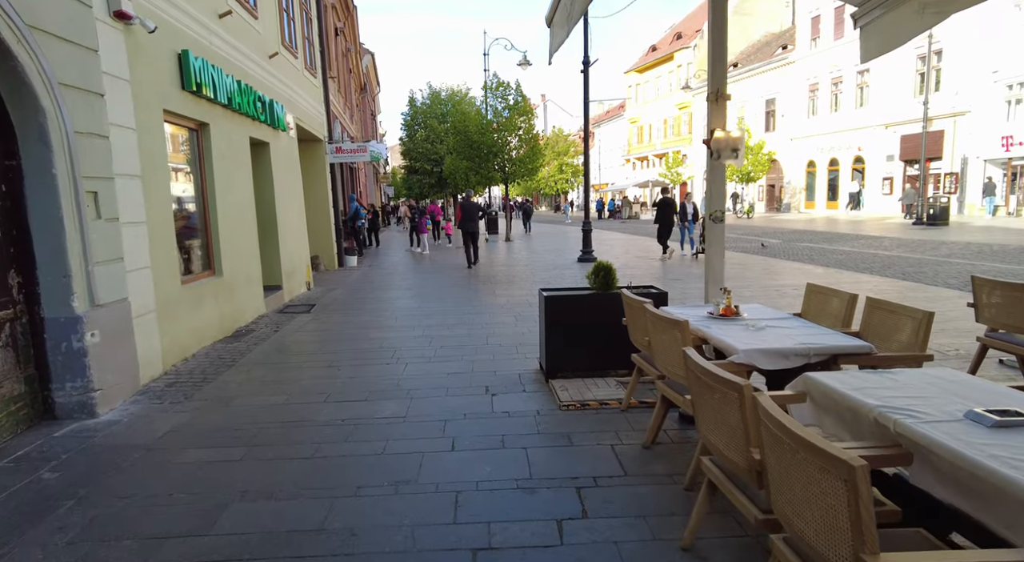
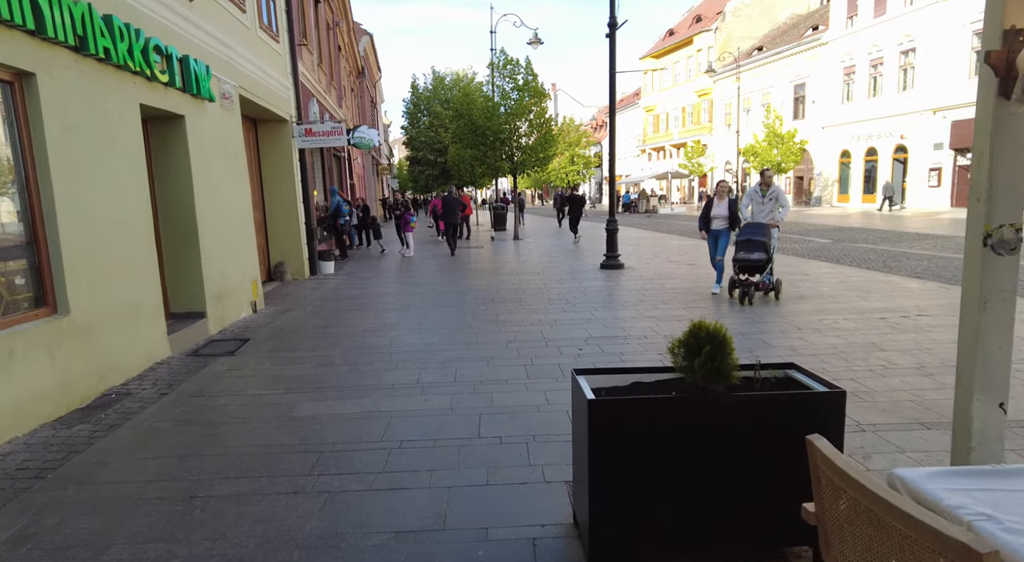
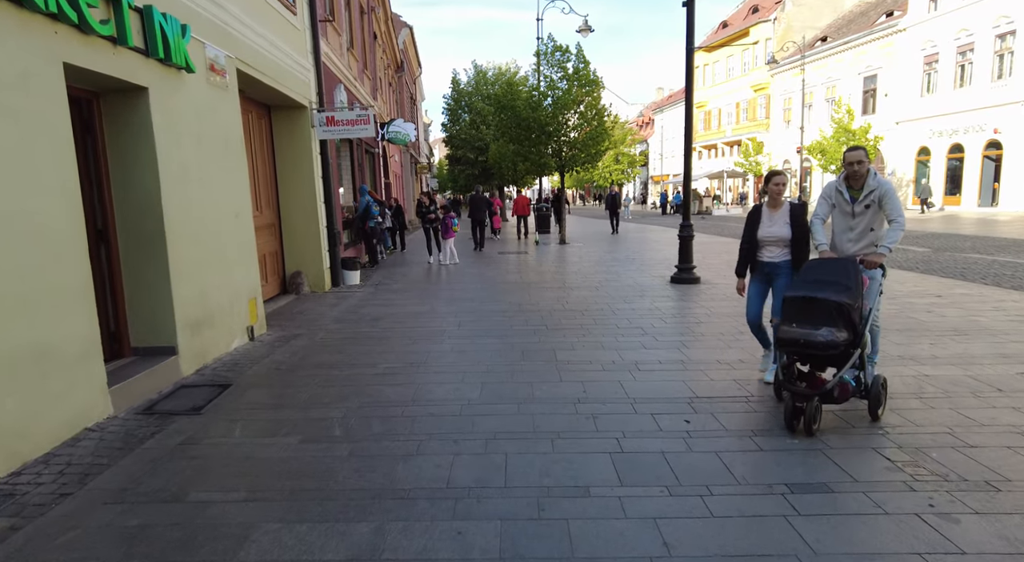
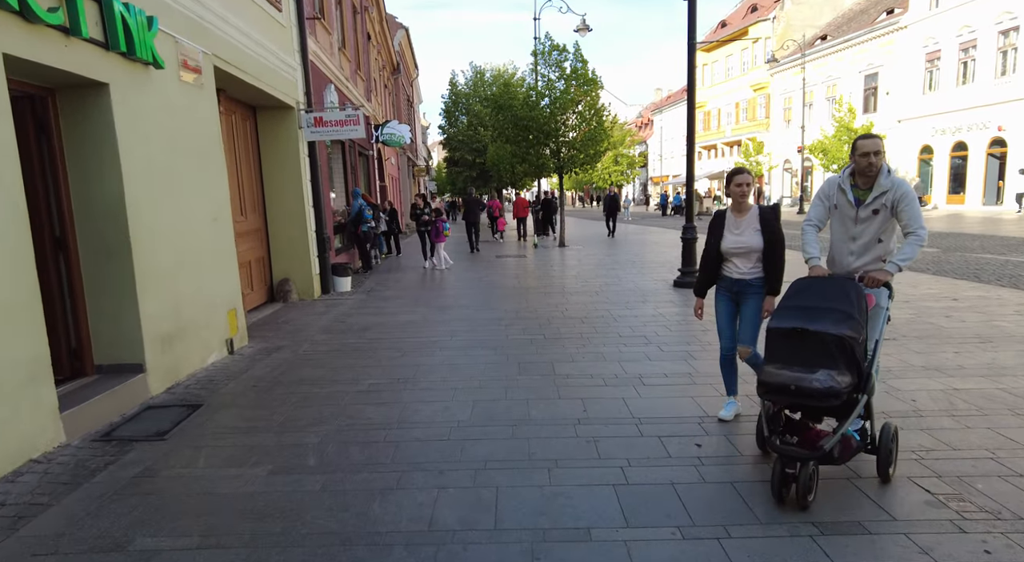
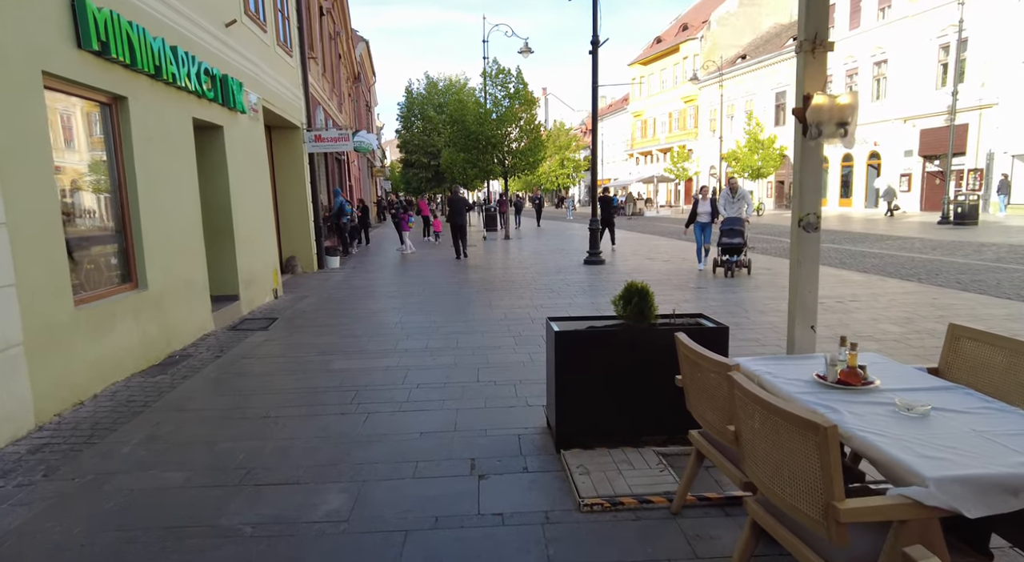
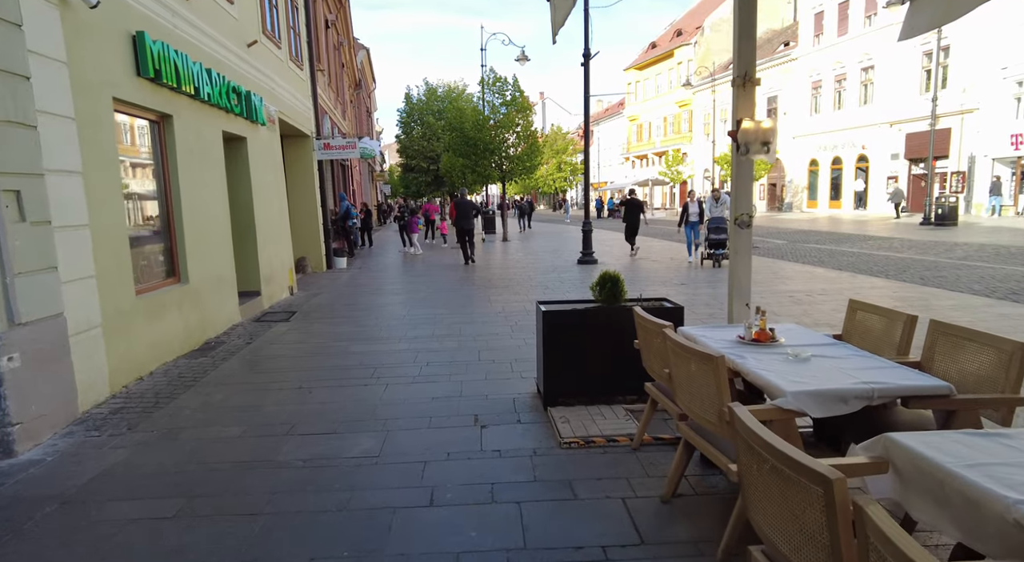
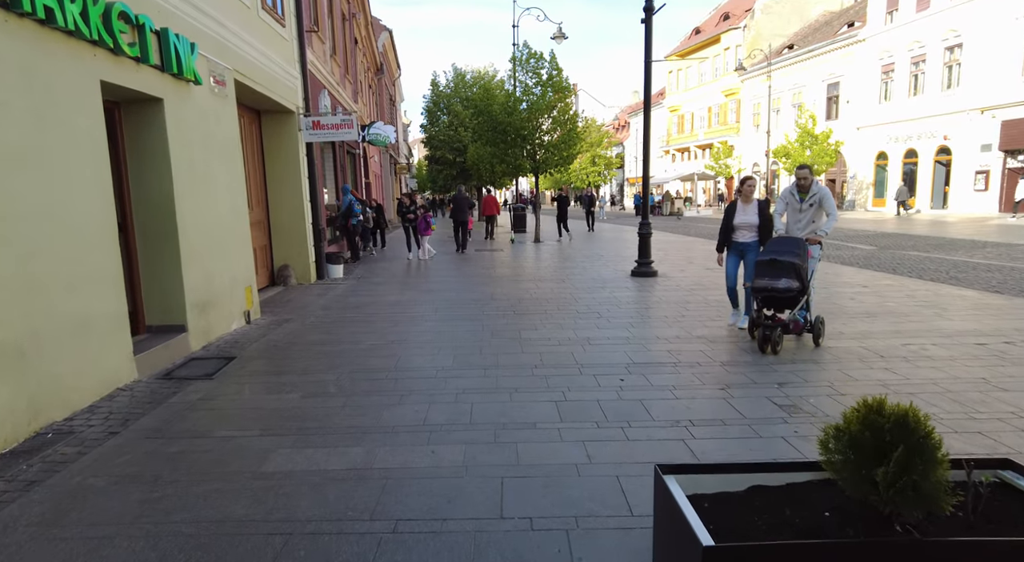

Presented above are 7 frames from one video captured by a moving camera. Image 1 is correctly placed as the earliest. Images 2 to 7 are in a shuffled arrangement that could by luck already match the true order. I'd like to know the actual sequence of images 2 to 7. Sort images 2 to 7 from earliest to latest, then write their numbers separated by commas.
6, 5, 2, 7, 3, 4
